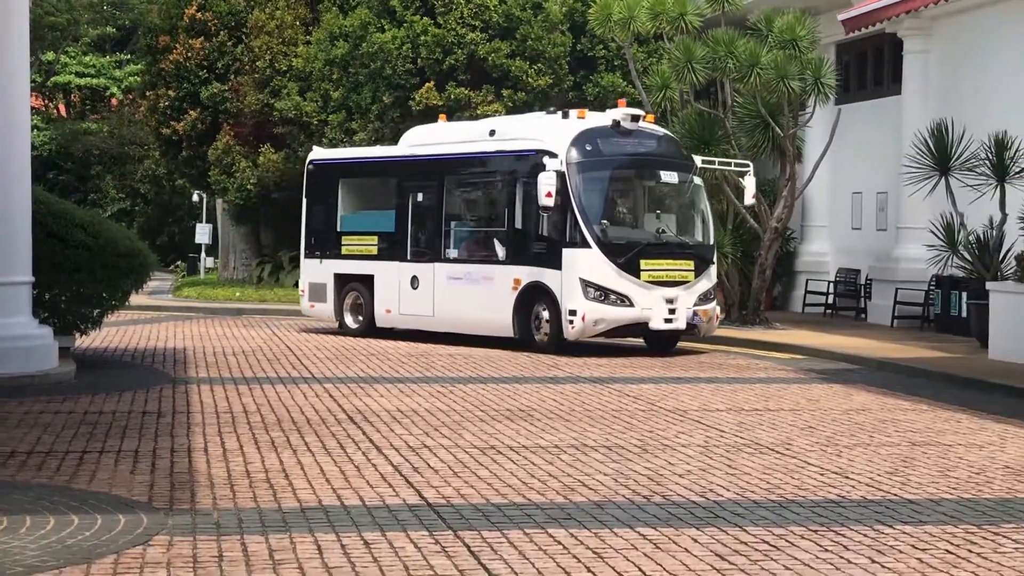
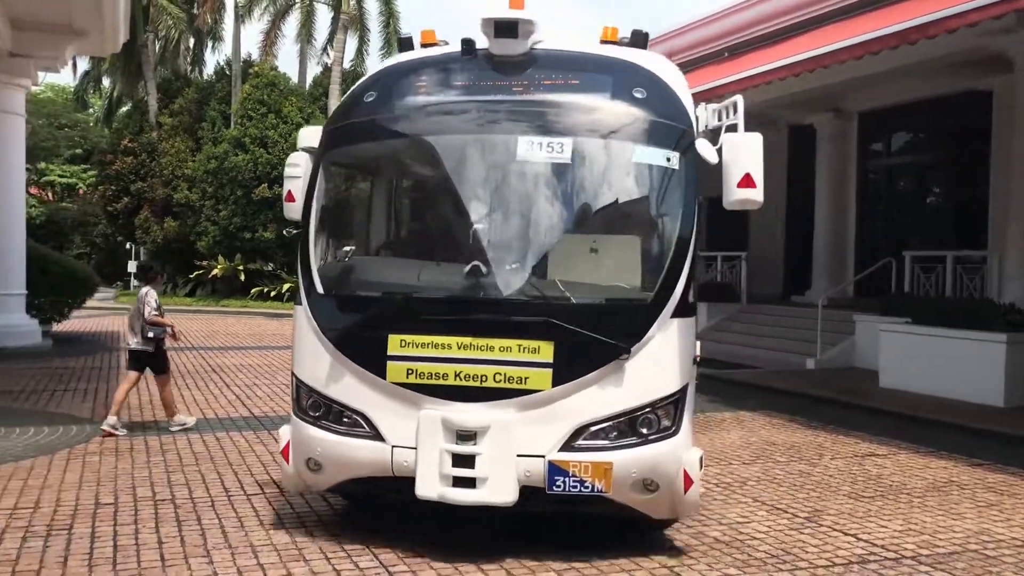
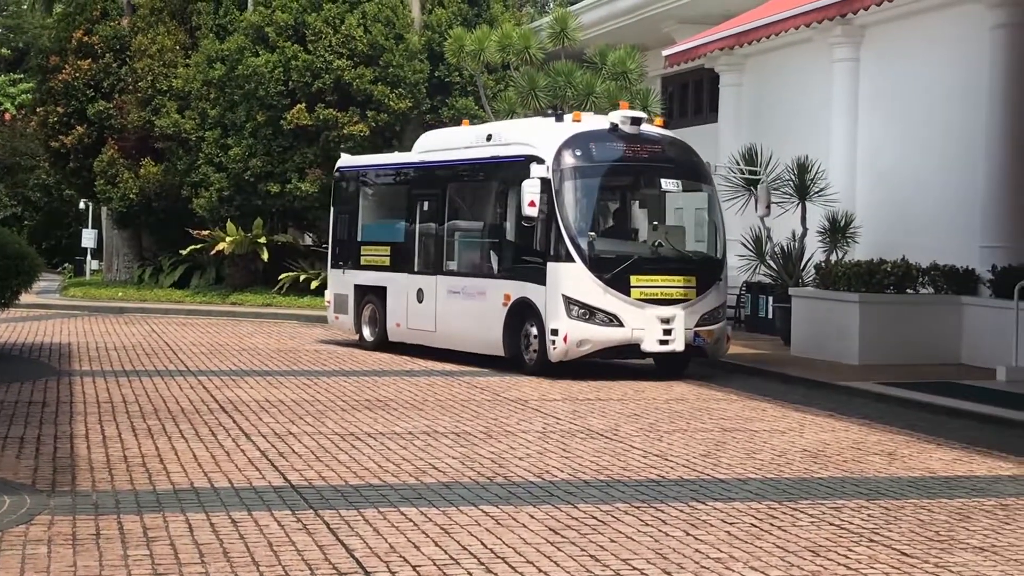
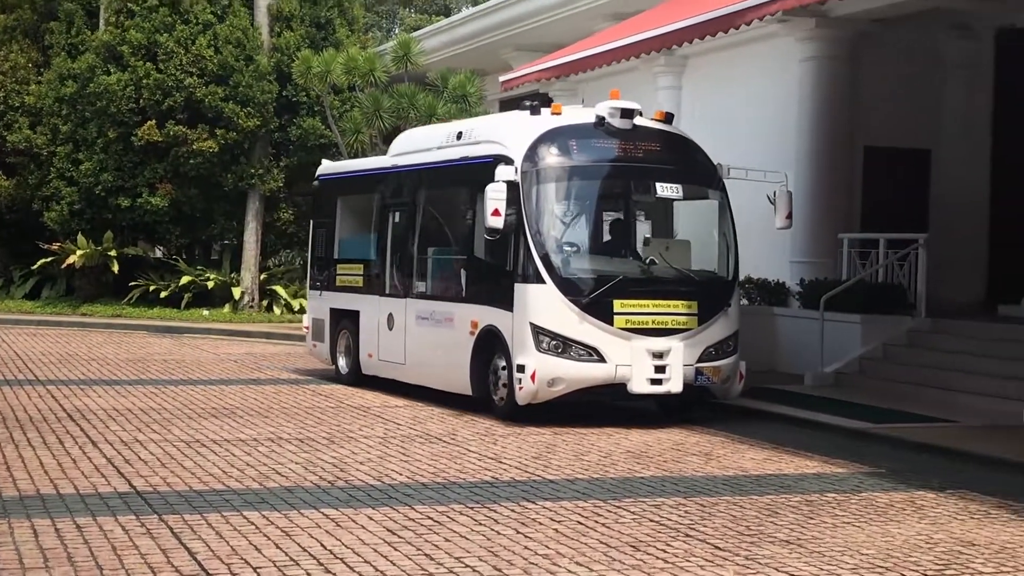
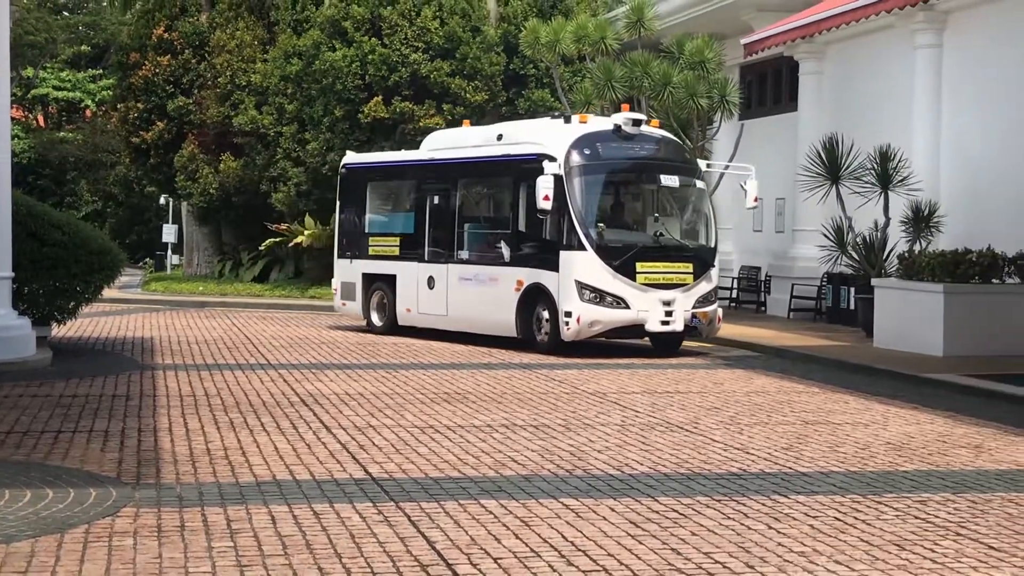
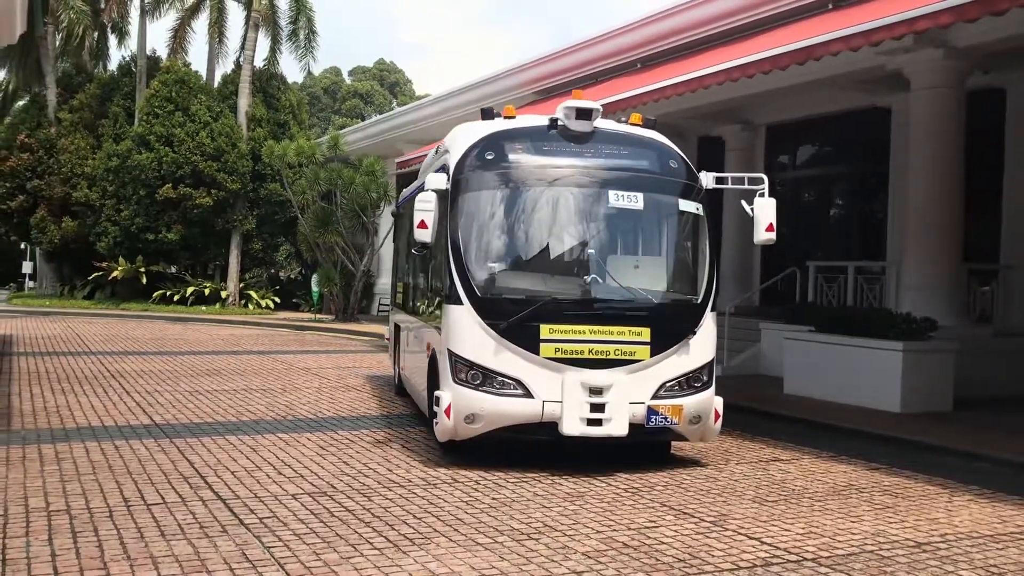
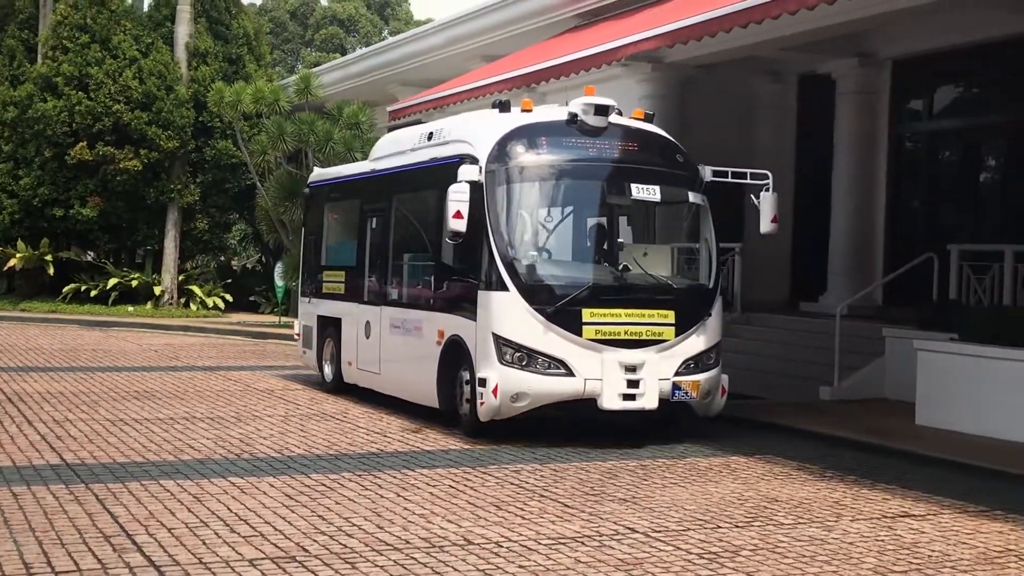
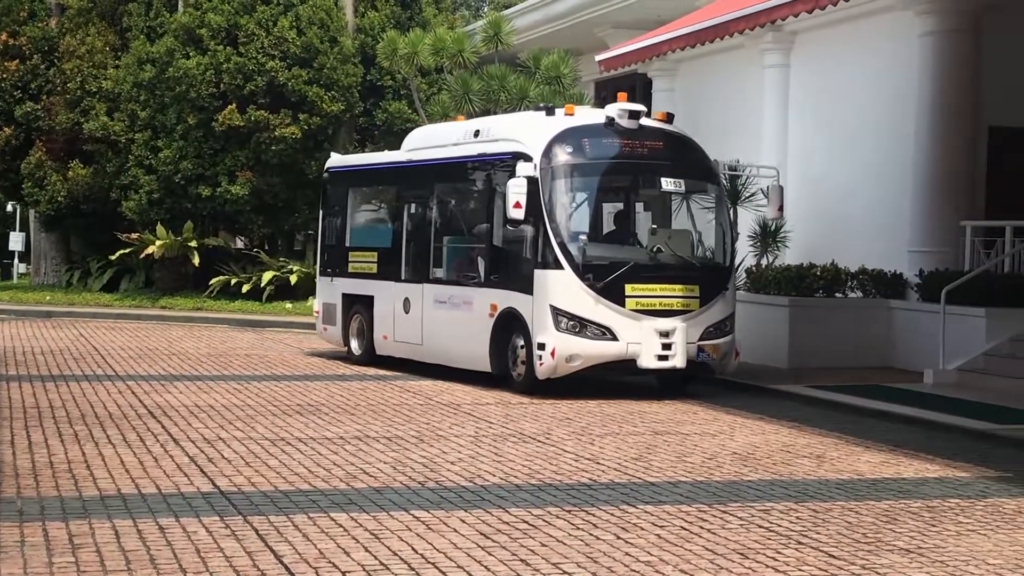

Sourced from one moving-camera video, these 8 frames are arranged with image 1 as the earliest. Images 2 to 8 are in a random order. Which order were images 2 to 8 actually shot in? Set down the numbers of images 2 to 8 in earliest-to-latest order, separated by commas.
5, 3, 8, 4, 7, 6, 2
